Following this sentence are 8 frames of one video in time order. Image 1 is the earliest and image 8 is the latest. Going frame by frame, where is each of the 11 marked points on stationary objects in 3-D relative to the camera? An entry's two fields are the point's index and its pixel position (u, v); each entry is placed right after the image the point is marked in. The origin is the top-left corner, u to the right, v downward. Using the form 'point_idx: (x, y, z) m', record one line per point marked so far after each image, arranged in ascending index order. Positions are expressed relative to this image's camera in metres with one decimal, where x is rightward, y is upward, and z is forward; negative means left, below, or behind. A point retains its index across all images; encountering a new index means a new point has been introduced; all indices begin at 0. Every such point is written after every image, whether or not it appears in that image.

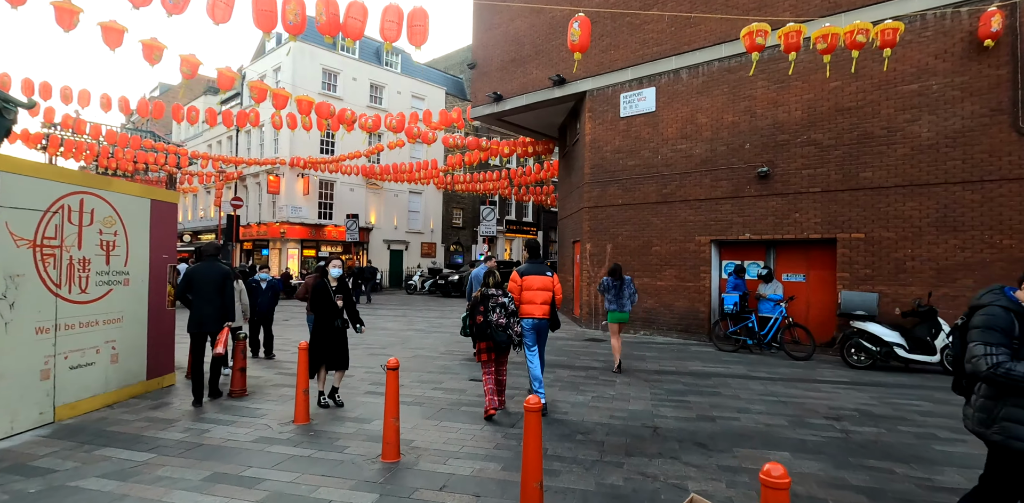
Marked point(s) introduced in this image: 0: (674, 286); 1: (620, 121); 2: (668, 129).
0: (+3.6, -0.8, +11.9) m
1: (+2.6, +3.2, +12.8) m
2: (+3.6, +2.8, +12.1) m
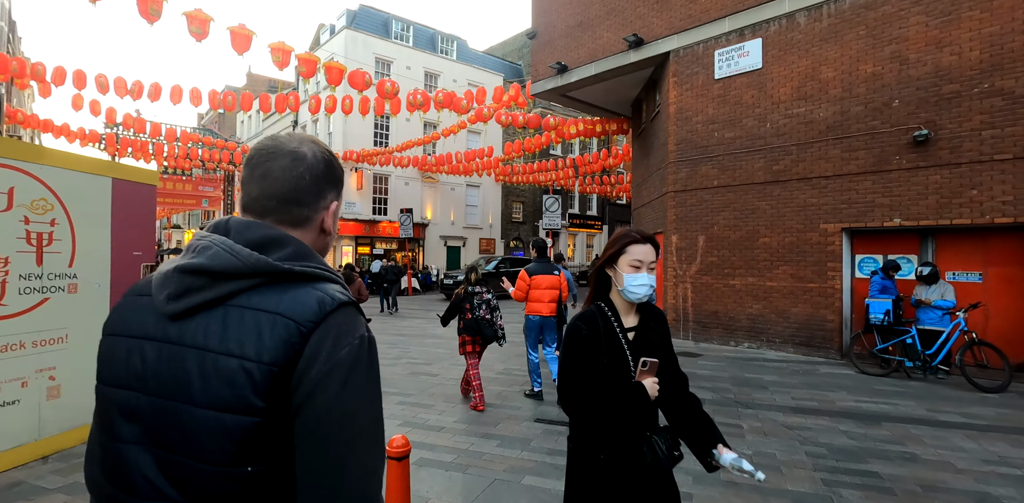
0: (+4.9, -0.6, +9.4) m
1: (+4.0, +3.3, +10.4) m
2: (+4.9, +3.0, +9.6) m
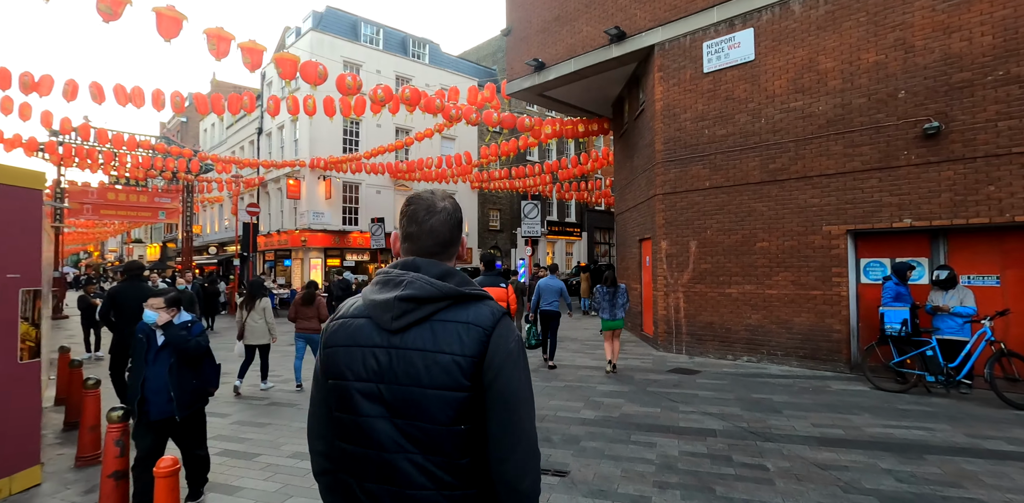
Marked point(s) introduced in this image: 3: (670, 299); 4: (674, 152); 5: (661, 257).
0: (+4.6, -0.7, +8.6) m
1: (+3.5, +3.2, +9.7) m
2: (+4.4, +2.9, +8.9) m
3: (+3.0, -0.9, +10.0) m
4: (+3.1, +1.9, +10.1) m
5: (+2.9, -0.1, +10.2) m
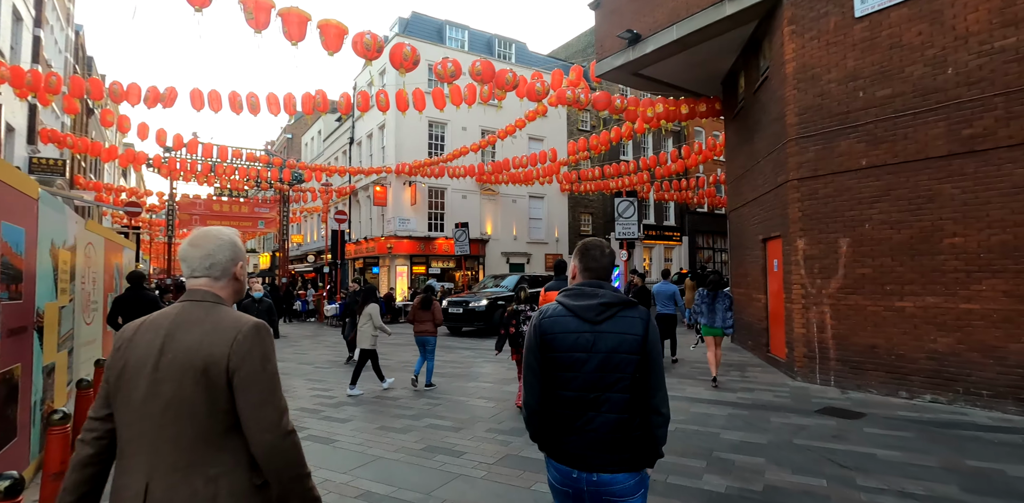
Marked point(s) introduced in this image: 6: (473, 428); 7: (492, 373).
0: (+5.7, -0.7, +6.1) m
1: (+4.8, +3.2, +7.4) m
2: (+5.6, +2.9, +6.5) m
3: (+4.4, -0.9, +7.8) m
4: (+4.5, +1.9, +7.8) m
5: (+4.3, -0.1, +8.0) m
6: (-0.4, -2.0, +5.9) m
7: (-0.3, -2.1, +9.3) m
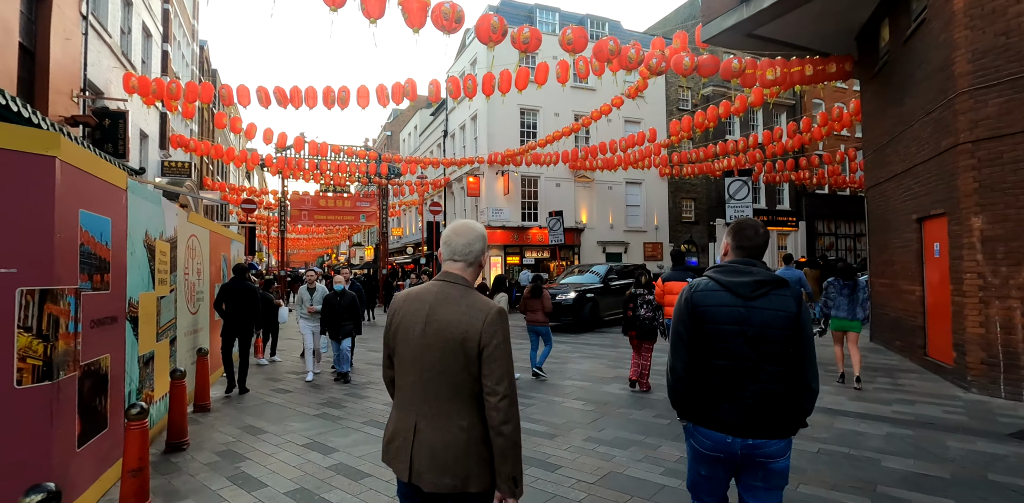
0: (+6.6, -0.5, +4.3) m
1: (+6.0, +3.4, +5.7) m
2: (+6.5, +3.1, +4.6) m
3: (+5.7, -0.7, +6.2) m
4: (+5.7, +2.1, +6.2) m
5: (+5.6, +0.1, +6.4) m
6: (+0.6, -1.8, +5.2) m
7: (+1.3, -1.9, +8.6) m
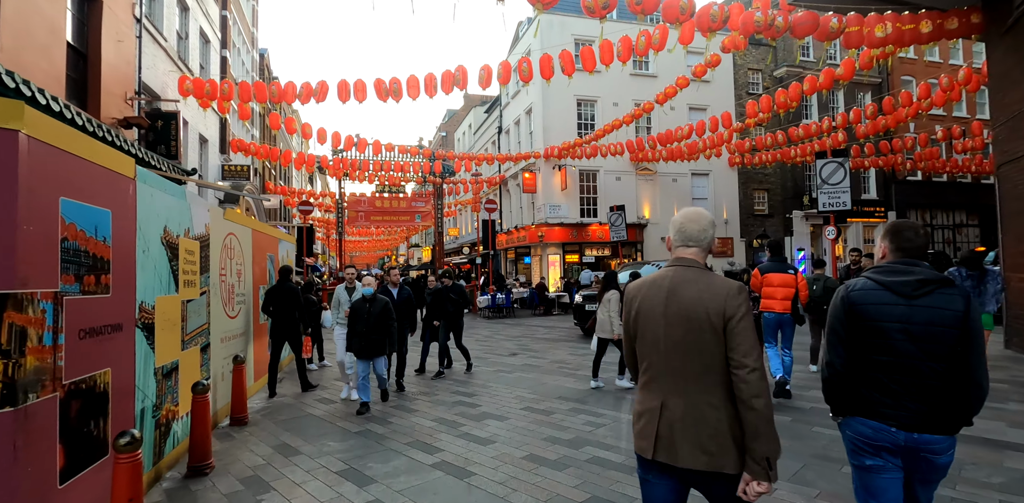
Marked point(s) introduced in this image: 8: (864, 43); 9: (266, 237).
0: (+7.1, -0.3, +2.7) m
1: (+6.5, +3.6, +4.2) m
2: (+6.9, +3.3, +3.0) m
3: (+6.3, -0.5, +4.7) m
4: (+6.3, +2.3, +4.7) m
5: (+6.2, +0.3, +4.9) m
6: (+1.1, -1.7, +4.3) m
7: (+2.2, -1.8, +7.5) m
8: (+5.2, +3.1, +7.8) m
9: (-3.9, +0.2, +8.3) m
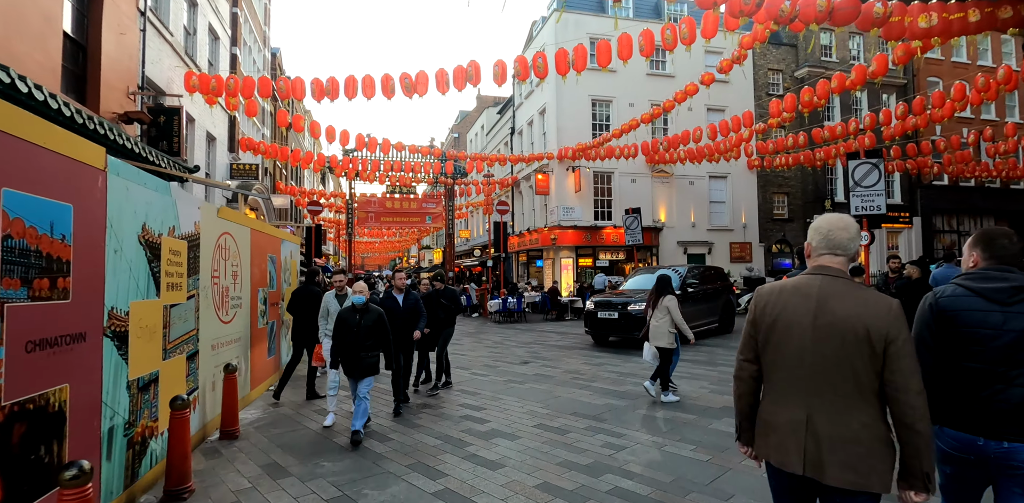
0: (+7.1, -0.4, +2.1) m
1: (+6.6, +3.5, +3.6) m
2: (+7.0, +3.2, +2.4) m
3: (+6.4, -0.6, +4.1) m
4: (+6.4, +2.2, +4.1) m
5: (+6.4, +0.2, +4.3) m
6: (+1.2, -1.8, +3.8) m
7: (+2.3, -1.9, +7.0) m
8: (+5.4, +3.0, +7.2) m
9: (-3.7, +0.2, +8.0) m
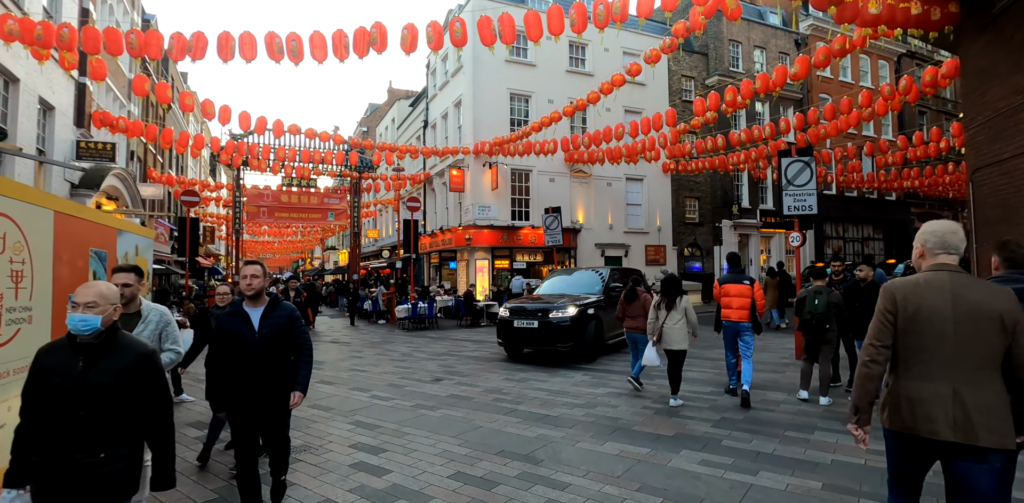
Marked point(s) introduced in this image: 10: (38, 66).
0: (+6.9, -0.4, +1.9) m
1: (+6.2, +3.5, +3.3) m
2: (+6.8, +3.2, +2.3) m
3: (+5.8, -0.6, +3.8) m
4: (+5.9, +2.2, +3.8) m
5: (+5.8, +0.2, +4.0) m
6: (+0.8, -1.7, +2.6) m
7: (+1.4, -1.9, +5.9) m
8: (+4.4, +3.0, +6.7) m
9: (-4.8, +0.3, +5.9) m
10: (-10.1, +4.0, +11.2) m
